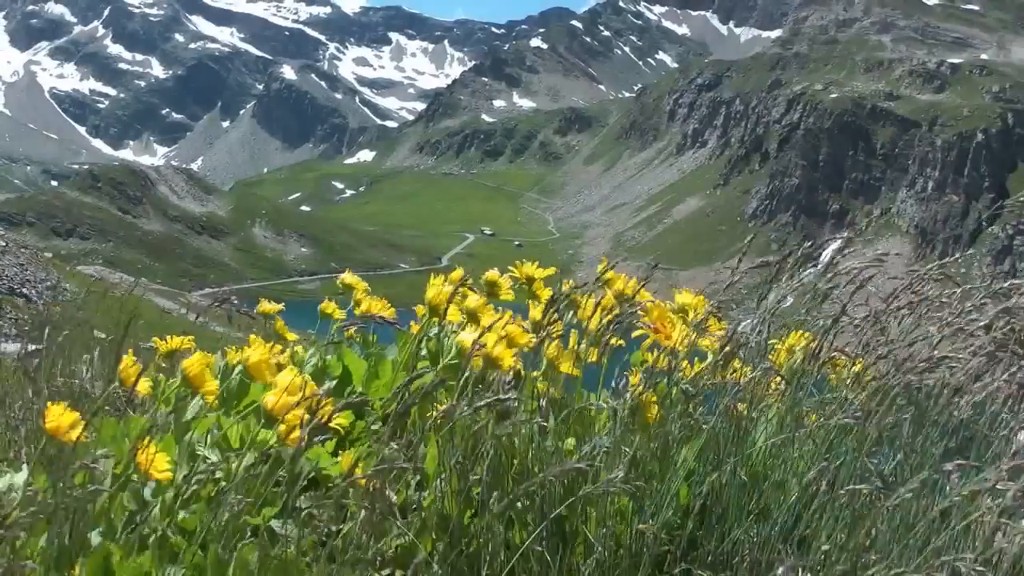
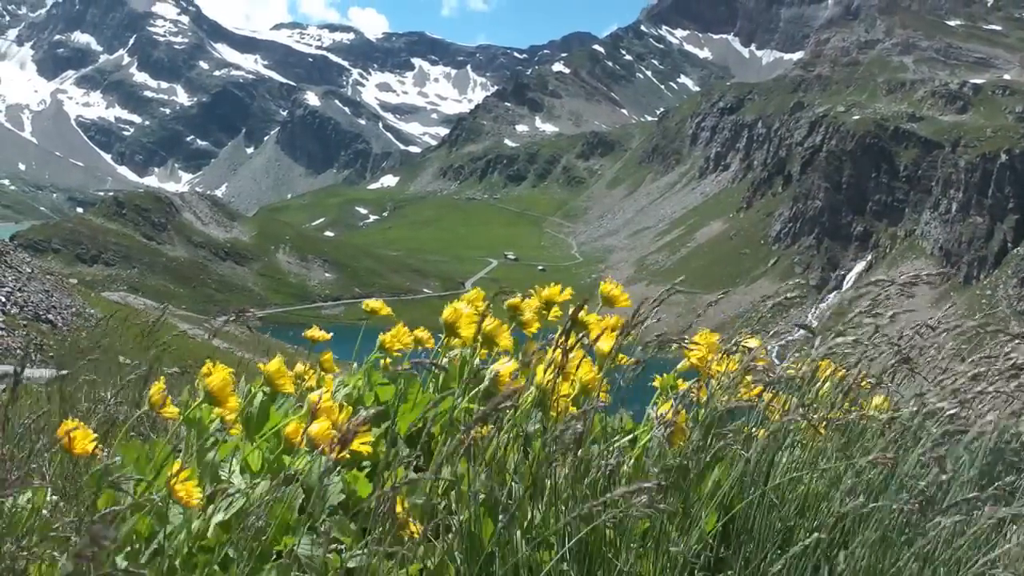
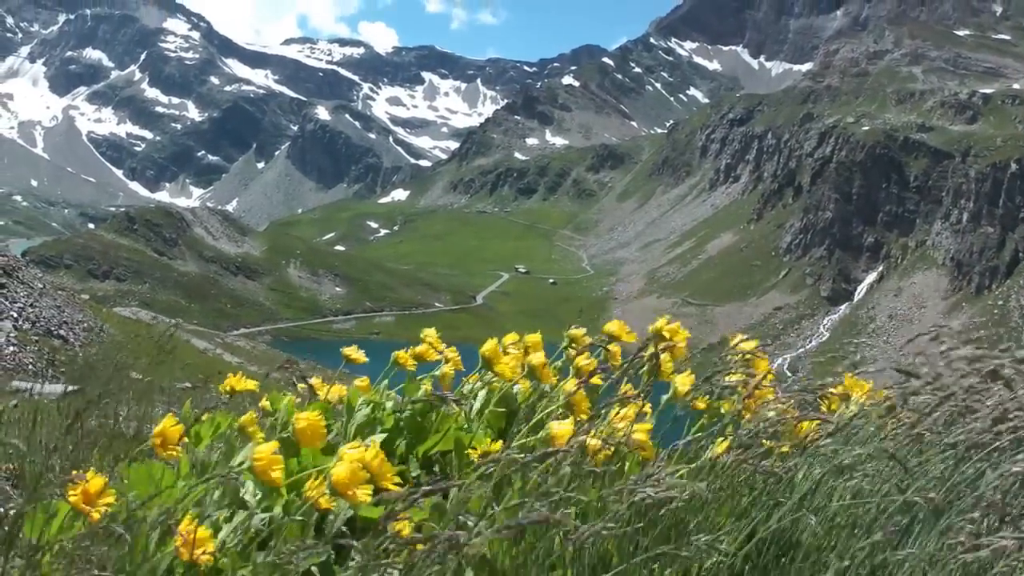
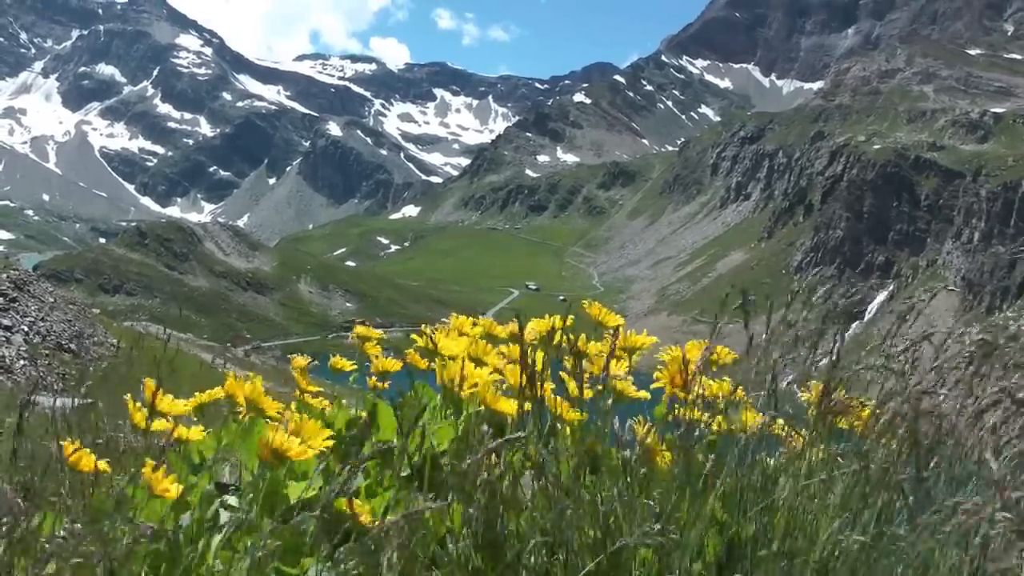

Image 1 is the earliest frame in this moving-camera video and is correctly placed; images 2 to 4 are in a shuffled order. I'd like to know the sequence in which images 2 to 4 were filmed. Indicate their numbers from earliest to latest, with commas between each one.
2, 3, 4
